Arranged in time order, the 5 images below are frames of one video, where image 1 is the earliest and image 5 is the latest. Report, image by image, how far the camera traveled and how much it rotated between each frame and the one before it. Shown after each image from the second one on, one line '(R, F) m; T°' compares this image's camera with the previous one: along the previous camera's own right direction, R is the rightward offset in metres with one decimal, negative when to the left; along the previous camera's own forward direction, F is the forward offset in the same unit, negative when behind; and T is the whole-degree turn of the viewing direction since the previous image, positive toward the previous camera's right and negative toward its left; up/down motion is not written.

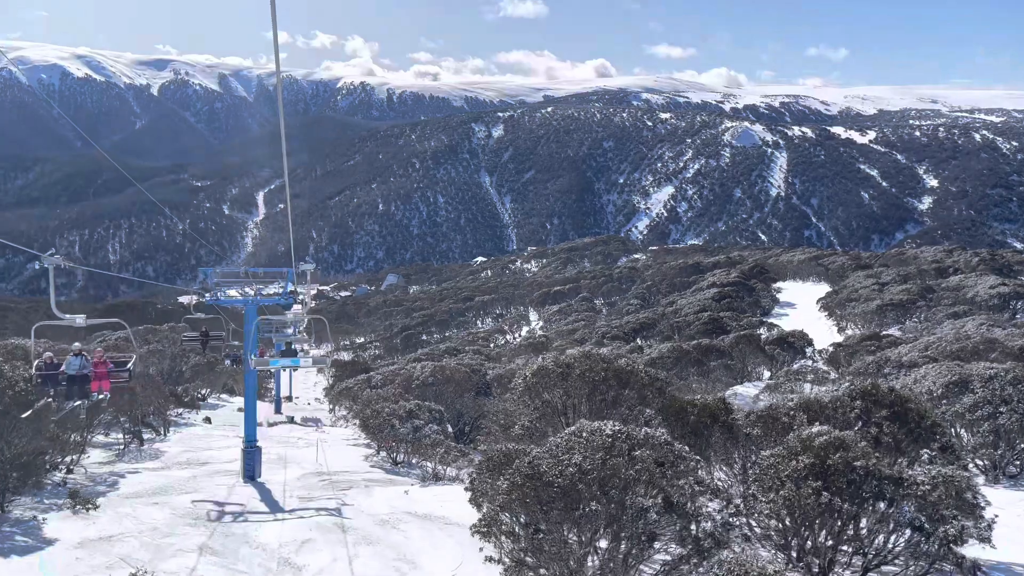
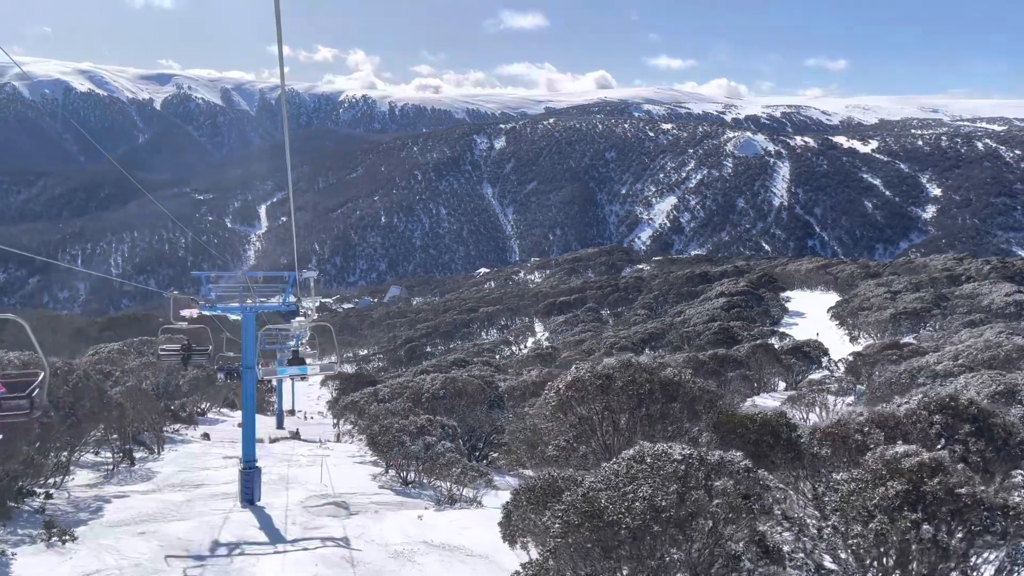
(-0.2, +0.6) m; 0°
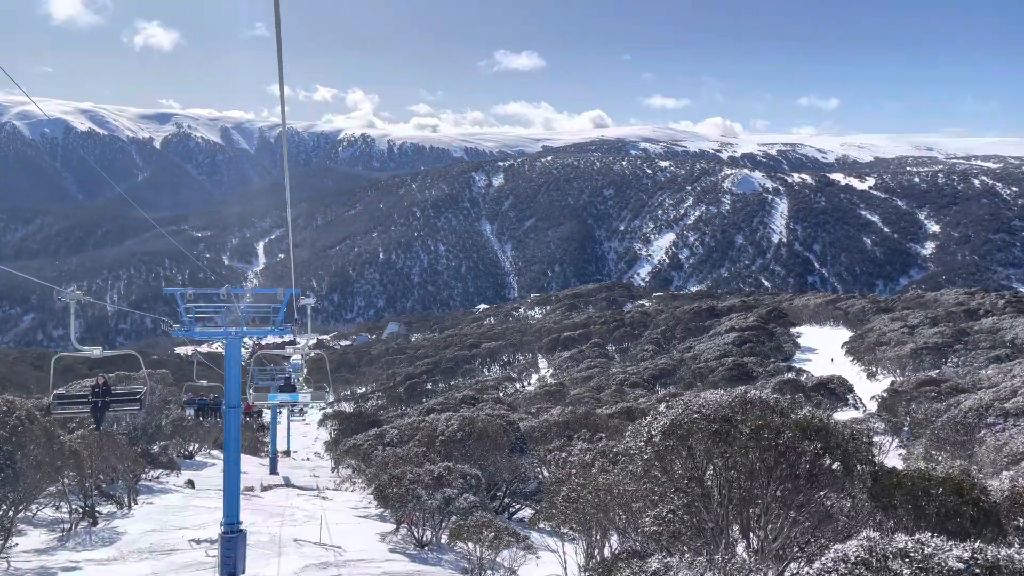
(-0.4, +1.2) m; 0°
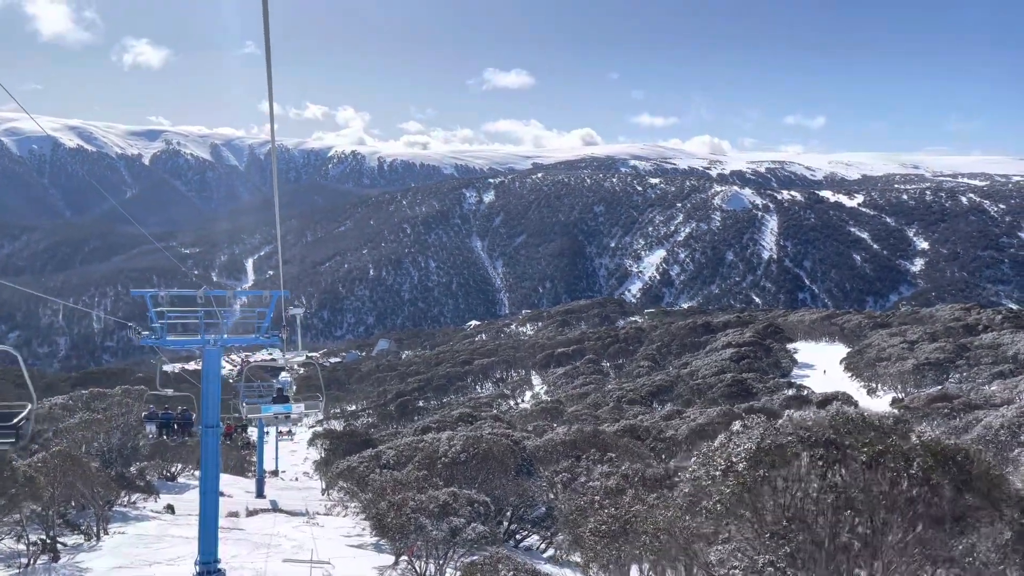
(-0.2, +0.7) m; +1°
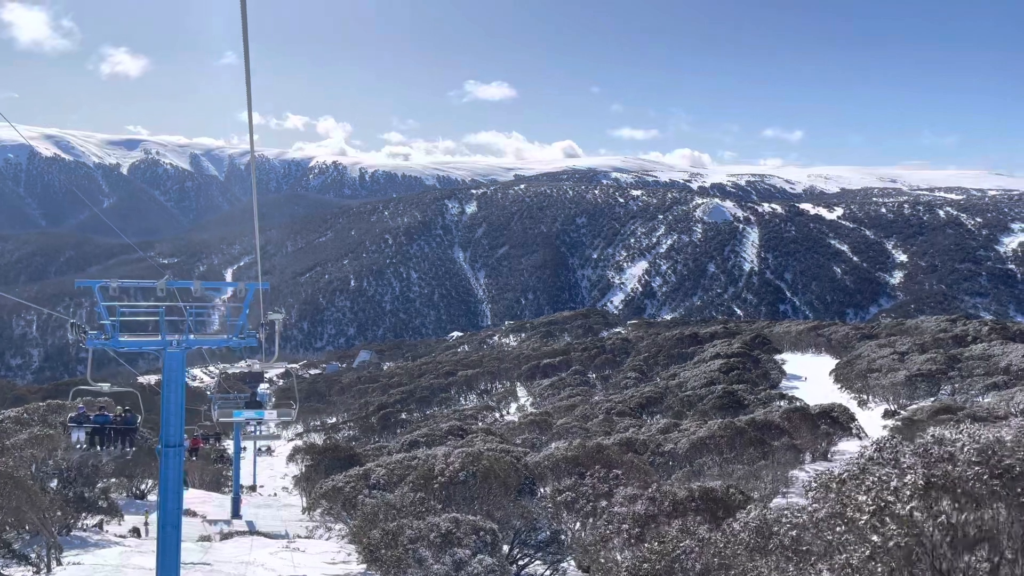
(-0.2, +0.7) m; +2°
